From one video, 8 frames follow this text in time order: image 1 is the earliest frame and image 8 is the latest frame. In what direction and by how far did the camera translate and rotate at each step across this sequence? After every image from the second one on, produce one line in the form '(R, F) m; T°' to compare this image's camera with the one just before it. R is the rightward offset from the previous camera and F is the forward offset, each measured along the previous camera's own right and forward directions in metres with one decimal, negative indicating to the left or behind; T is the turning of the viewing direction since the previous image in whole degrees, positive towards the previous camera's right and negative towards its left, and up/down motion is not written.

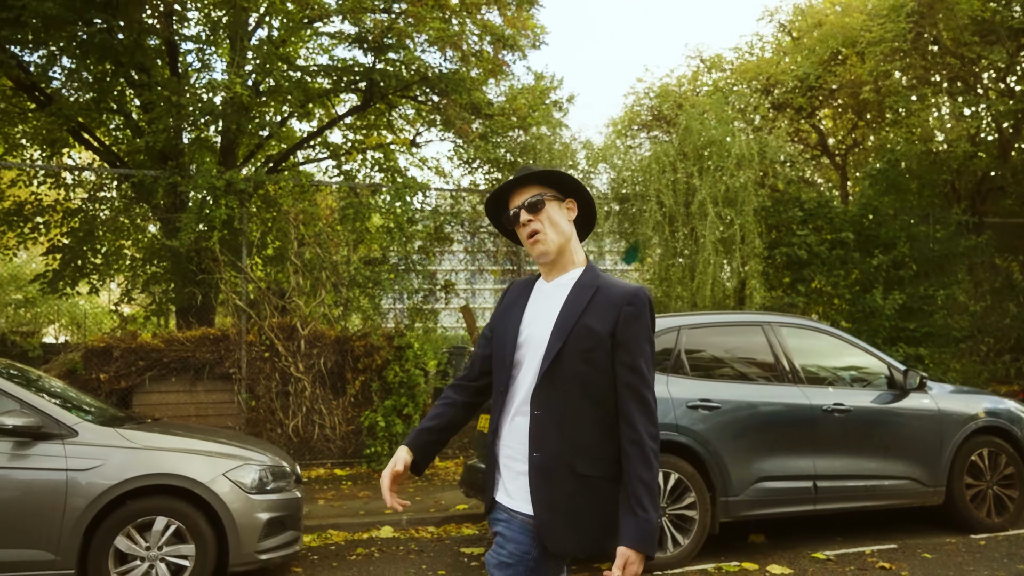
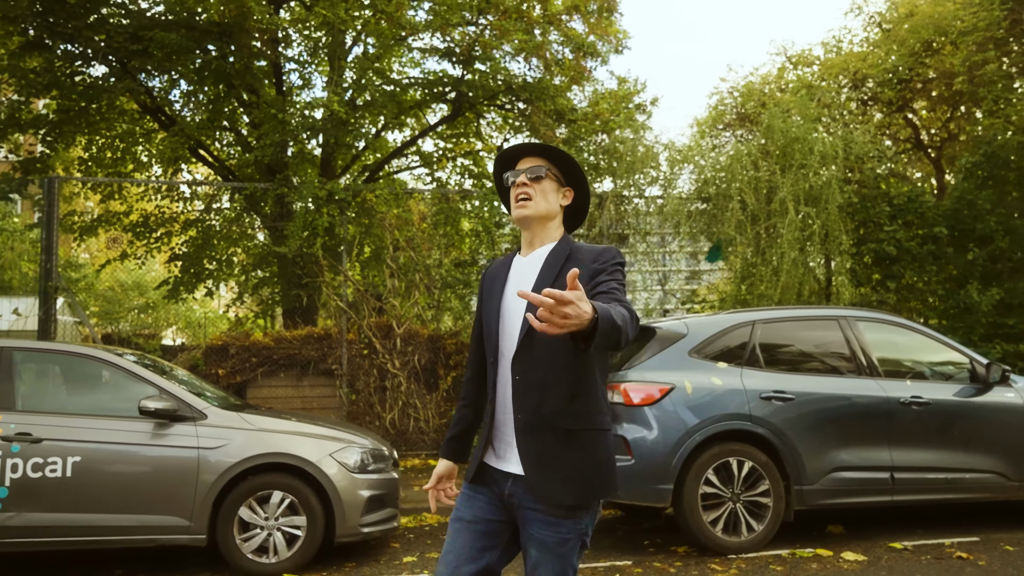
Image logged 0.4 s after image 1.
(+0.1, -0.4) m; -7°
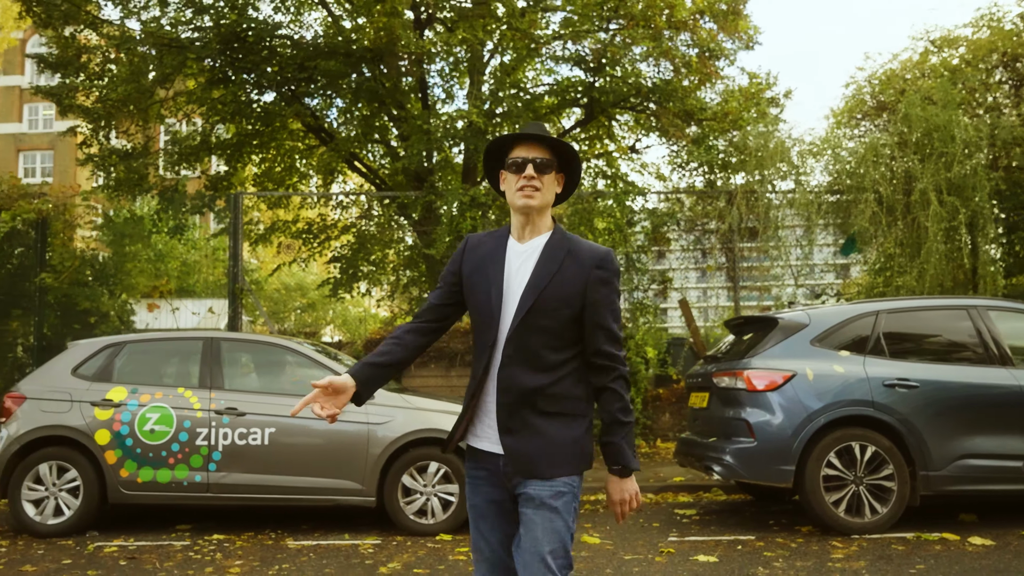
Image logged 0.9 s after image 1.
(+0.1, -0.7) m; -10°
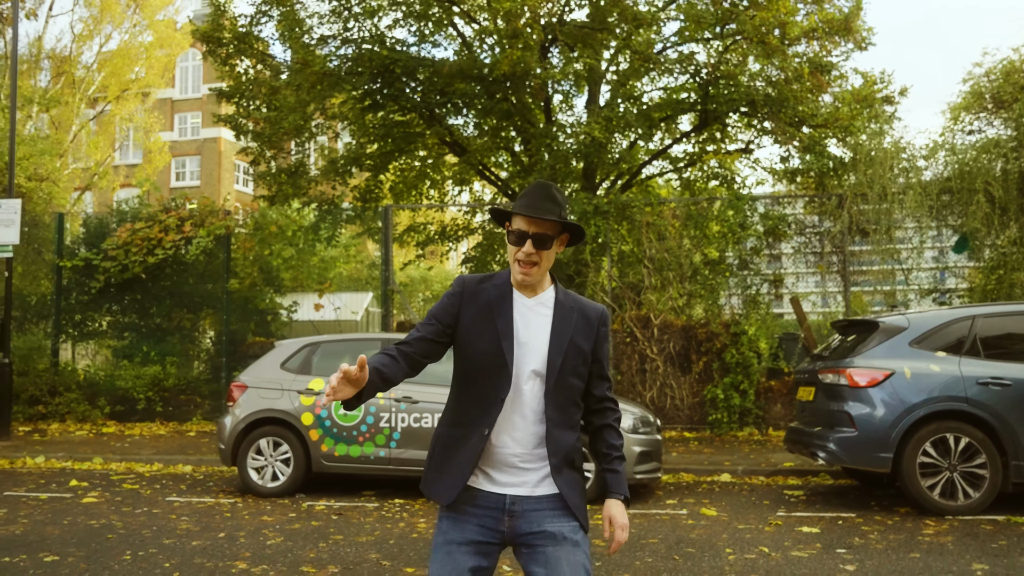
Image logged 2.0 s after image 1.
(-0.2, -1.2) m; -8°
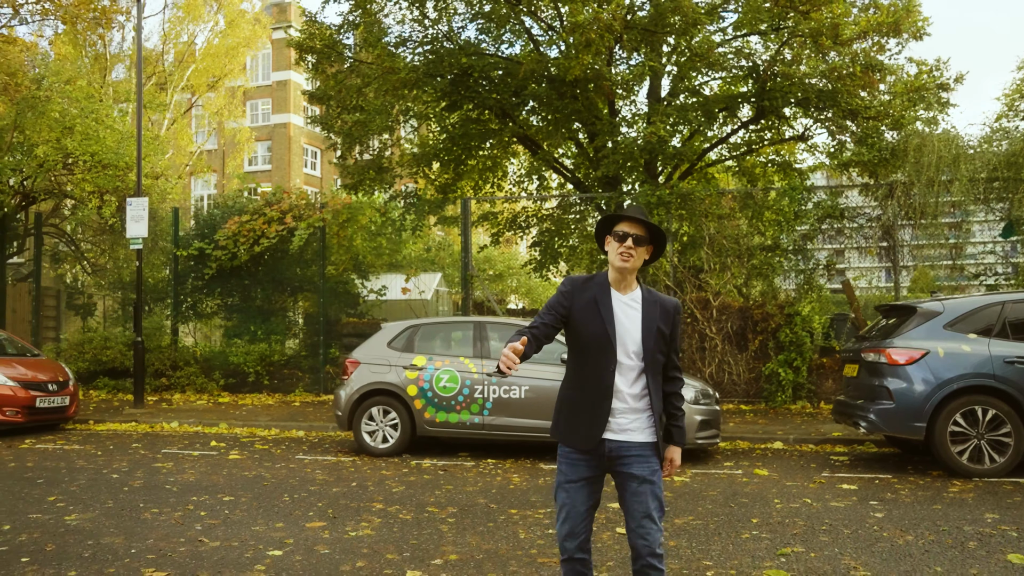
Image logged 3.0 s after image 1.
(-0.2, -1.2) m; -4°
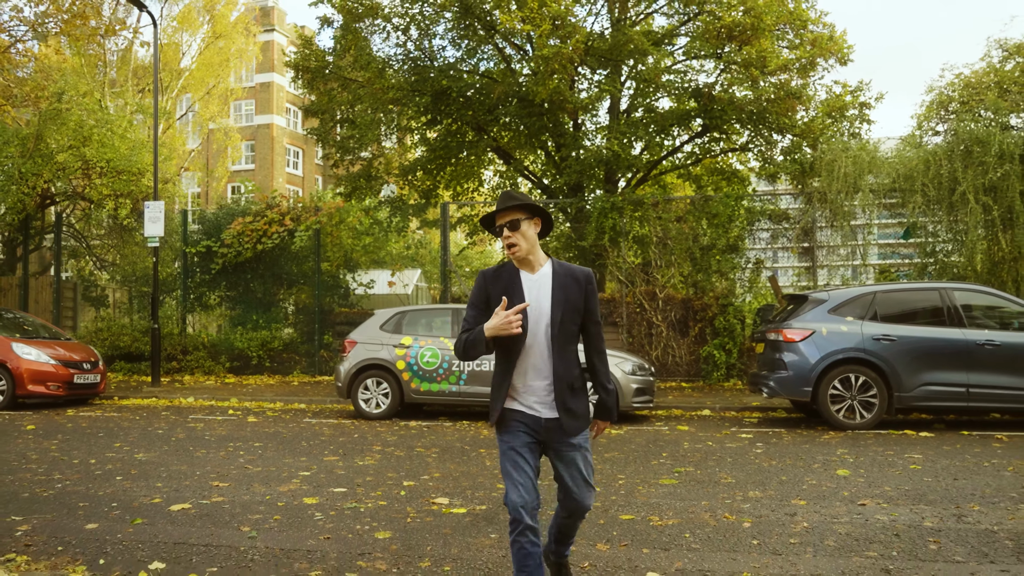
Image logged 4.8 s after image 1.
(+0.1, -2.0) m; +2°
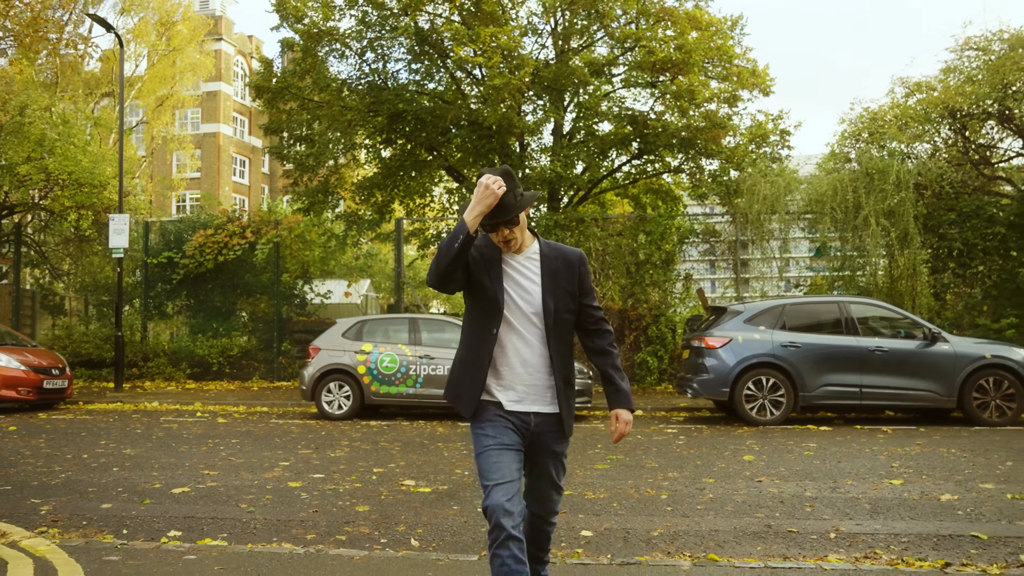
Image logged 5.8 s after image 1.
(-0.1, -1.2) m; +4°
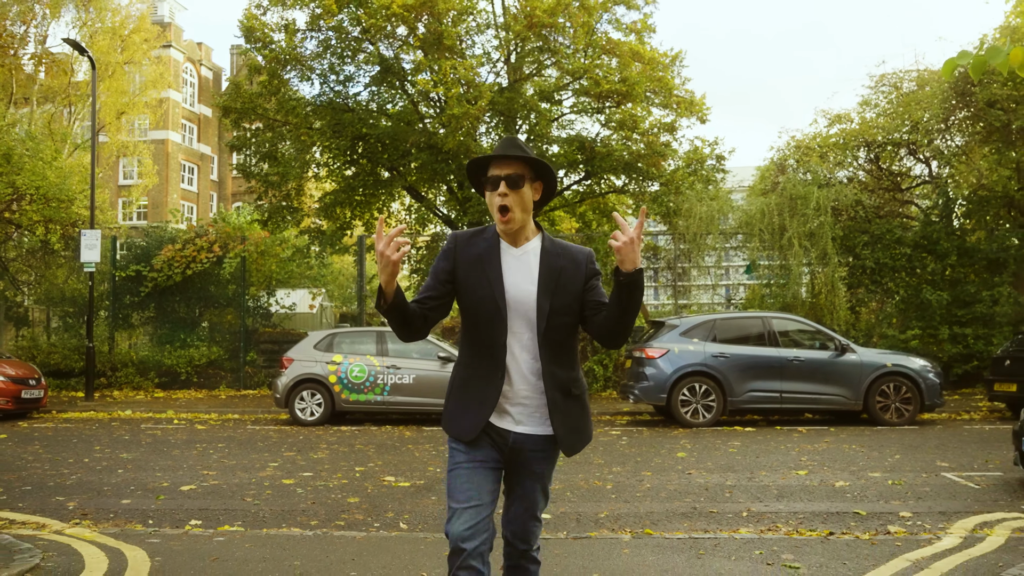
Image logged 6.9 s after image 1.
(-0.2, -1.2) m; +4°
